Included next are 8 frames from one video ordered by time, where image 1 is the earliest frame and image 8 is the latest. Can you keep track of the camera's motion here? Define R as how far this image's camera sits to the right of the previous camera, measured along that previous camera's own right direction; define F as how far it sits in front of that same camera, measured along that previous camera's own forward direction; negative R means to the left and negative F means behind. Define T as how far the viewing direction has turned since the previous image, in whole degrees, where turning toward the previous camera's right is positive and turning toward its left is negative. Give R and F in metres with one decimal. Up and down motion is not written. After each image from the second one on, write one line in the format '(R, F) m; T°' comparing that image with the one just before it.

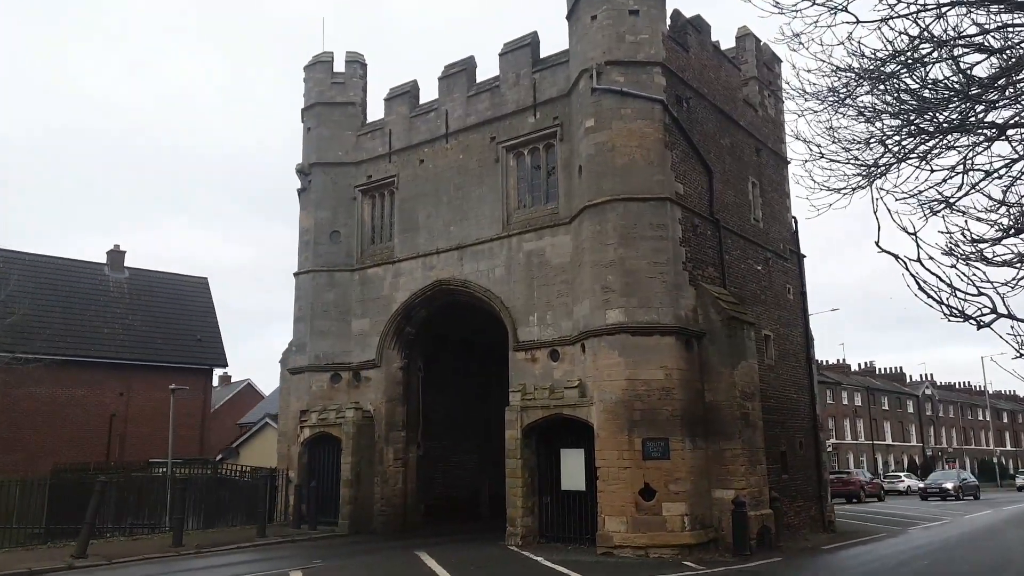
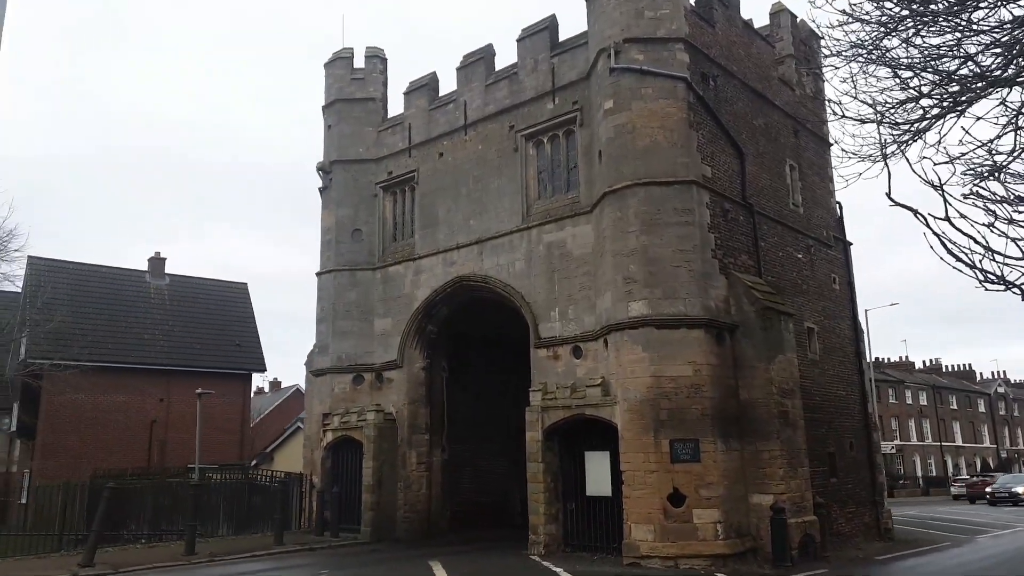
(+0.7, +0.9) m; -4°
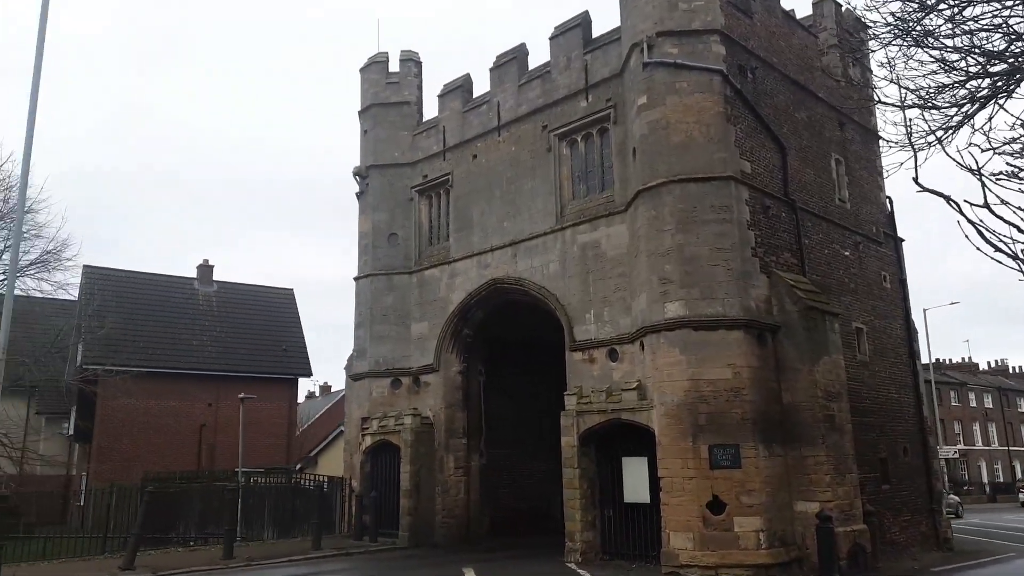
(+0.3, +0.3) m; -4°
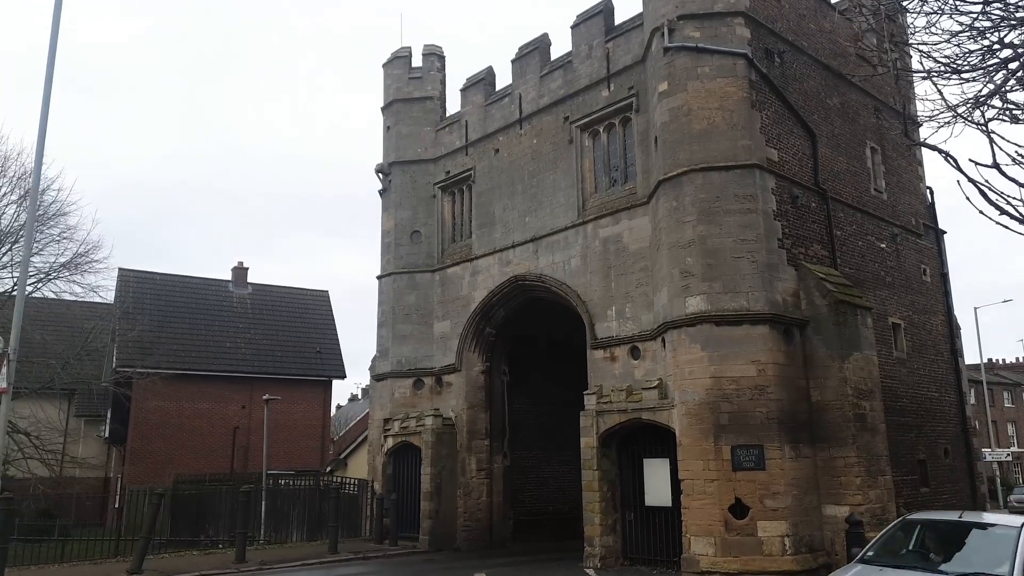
(+0.5, +0.4) m; -3°
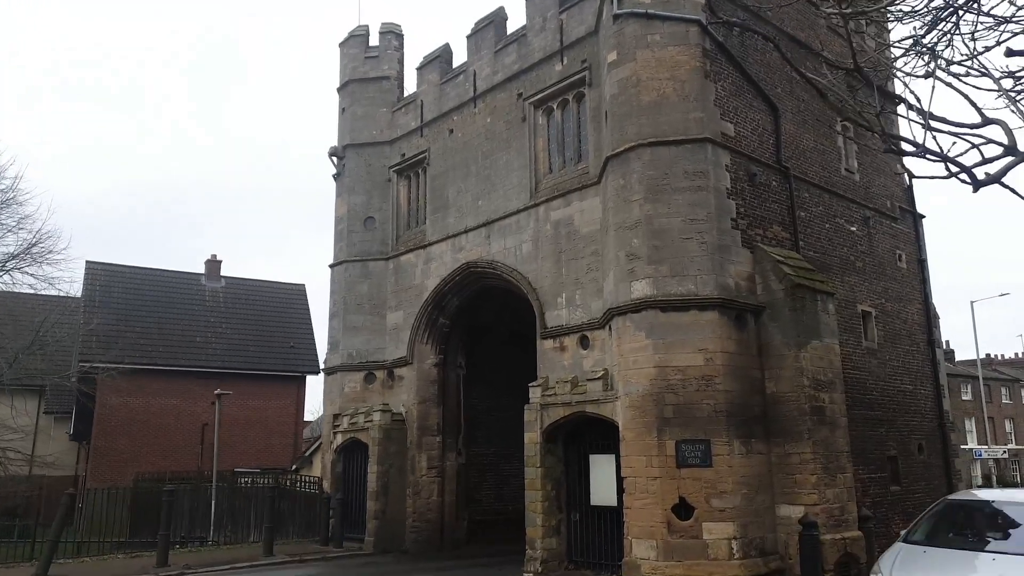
(+1.1, +0.9) m; 0°
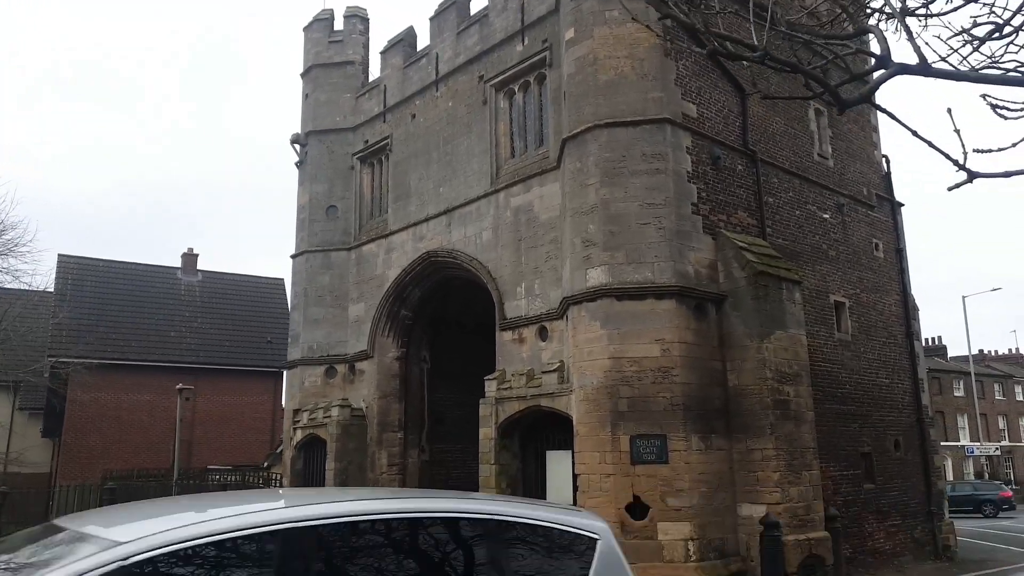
(+0.7, +0.6) m; 0°
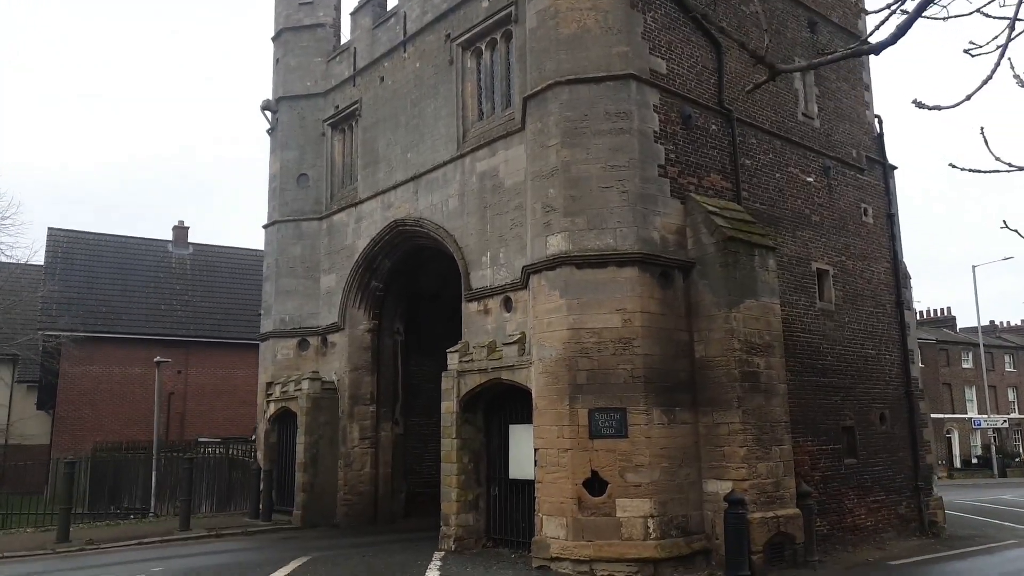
(+0.8, +0.5) m; -1°
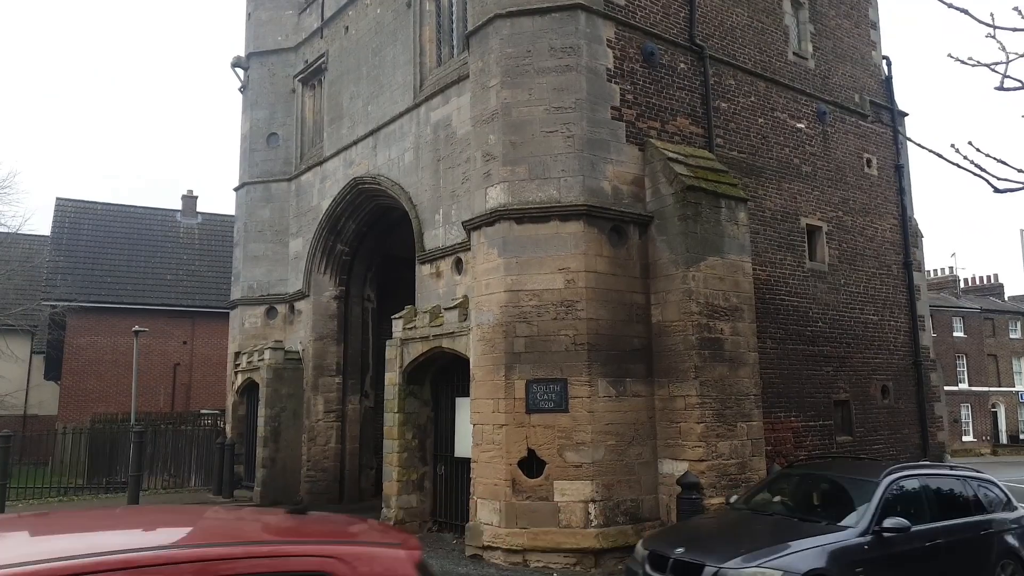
(+1.3, +1.1) m; -3°
